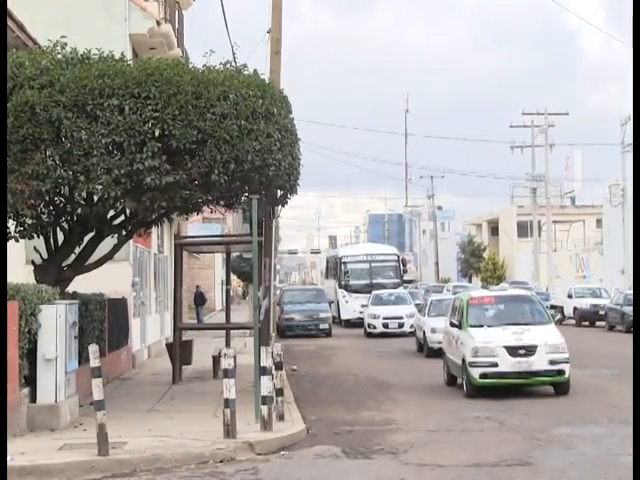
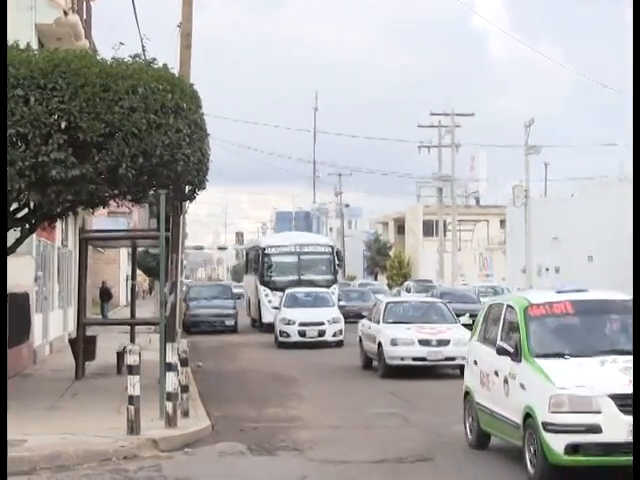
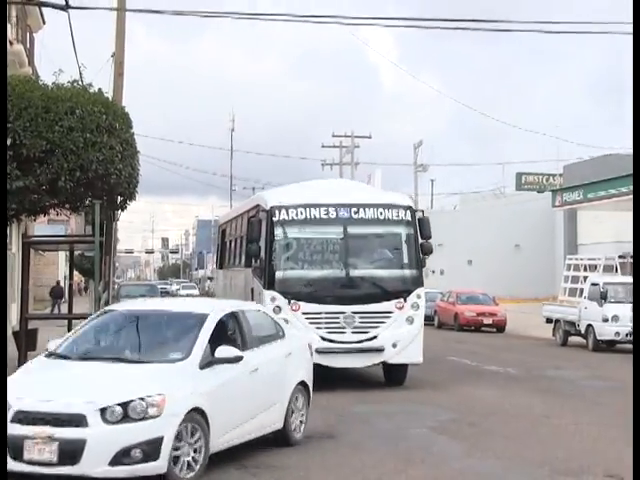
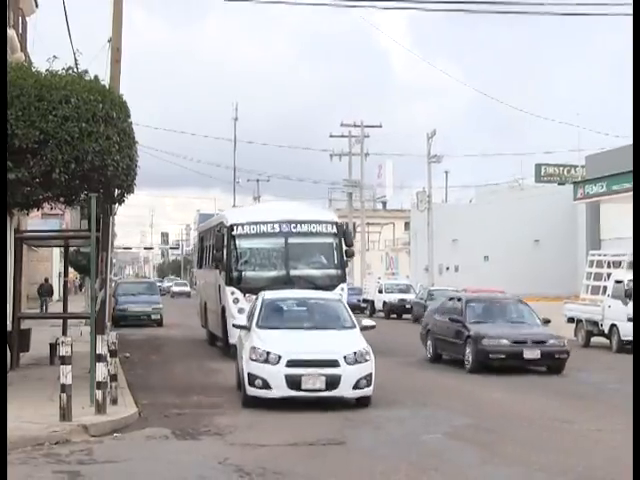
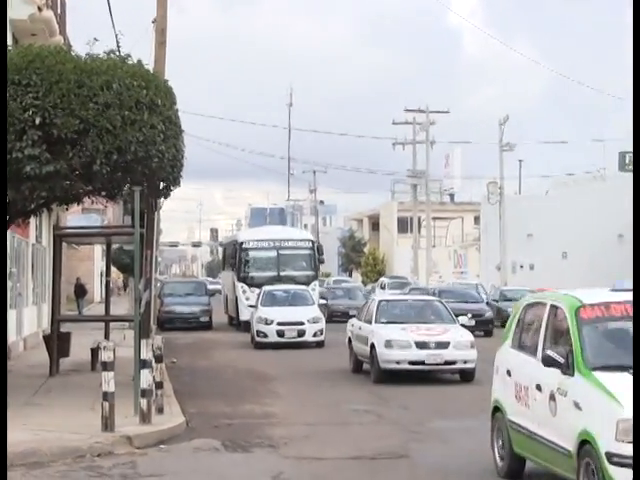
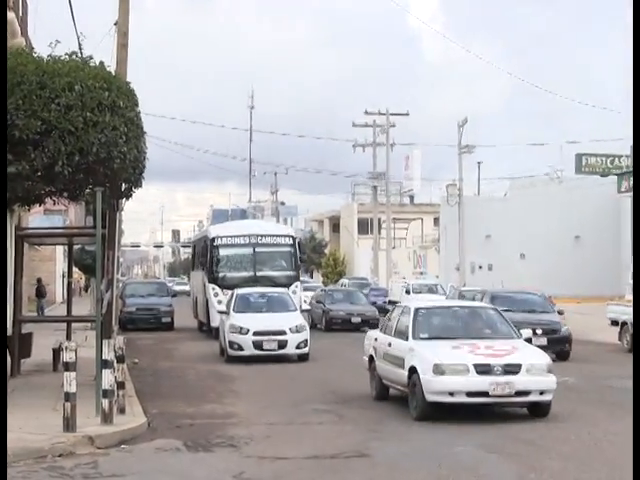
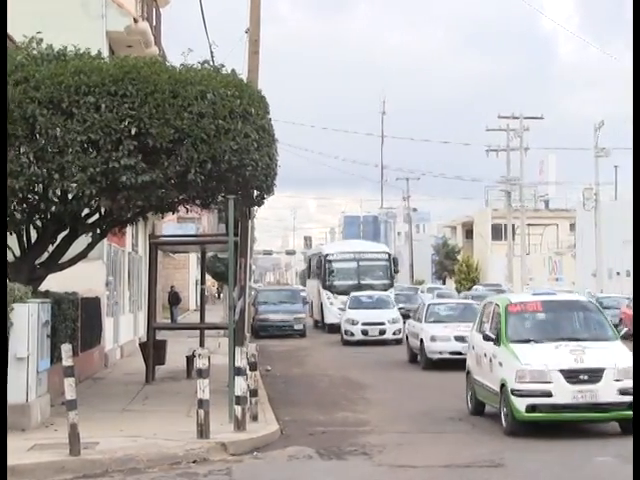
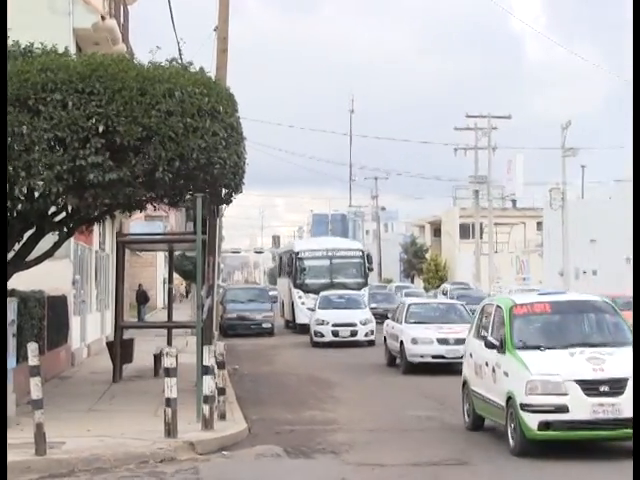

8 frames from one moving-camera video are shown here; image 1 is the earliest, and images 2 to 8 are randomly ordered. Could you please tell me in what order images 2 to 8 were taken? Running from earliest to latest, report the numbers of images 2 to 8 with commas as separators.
7, 8, 2, 5, 6, 4, 3
